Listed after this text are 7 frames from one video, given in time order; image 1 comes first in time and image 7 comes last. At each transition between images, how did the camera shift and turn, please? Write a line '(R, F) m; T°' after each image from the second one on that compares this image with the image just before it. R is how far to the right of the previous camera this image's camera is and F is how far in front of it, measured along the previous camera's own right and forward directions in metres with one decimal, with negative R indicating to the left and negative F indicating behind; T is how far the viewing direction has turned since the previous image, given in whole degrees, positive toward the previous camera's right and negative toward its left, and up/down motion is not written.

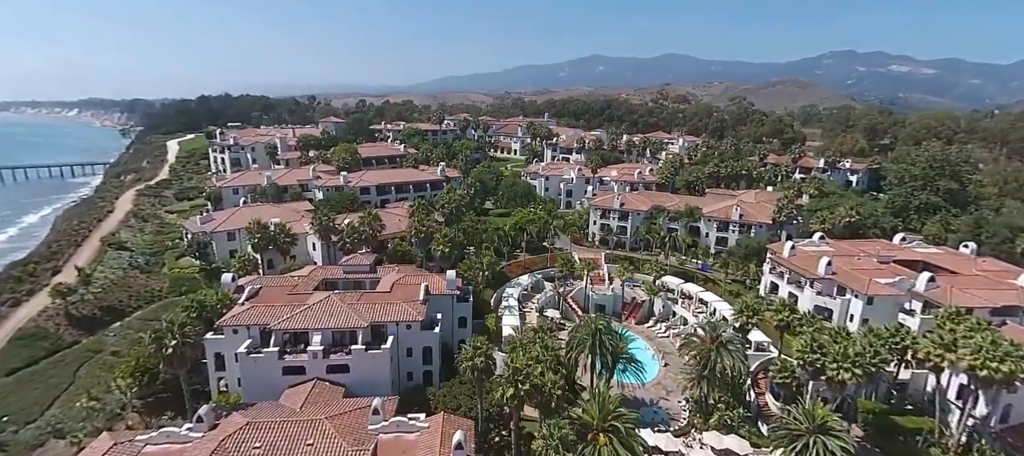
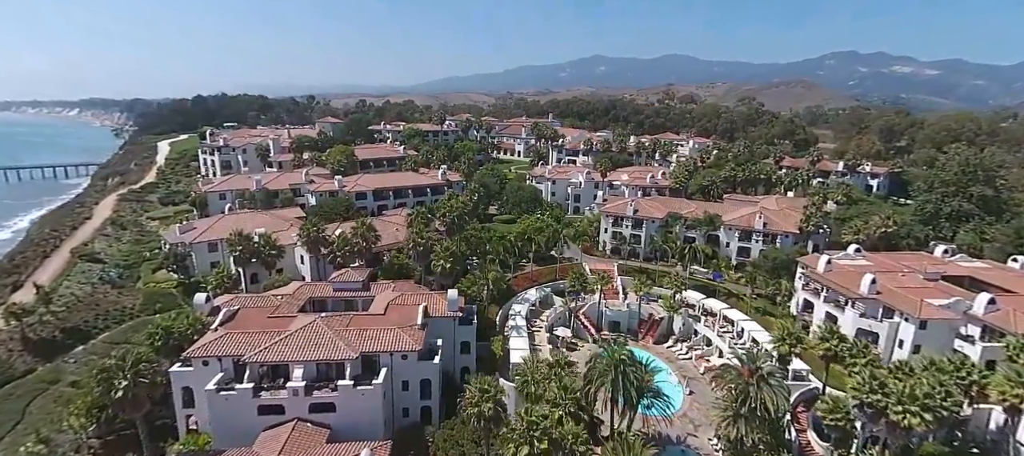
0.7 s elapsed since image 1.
(-0.8, +5.4) m; 0°
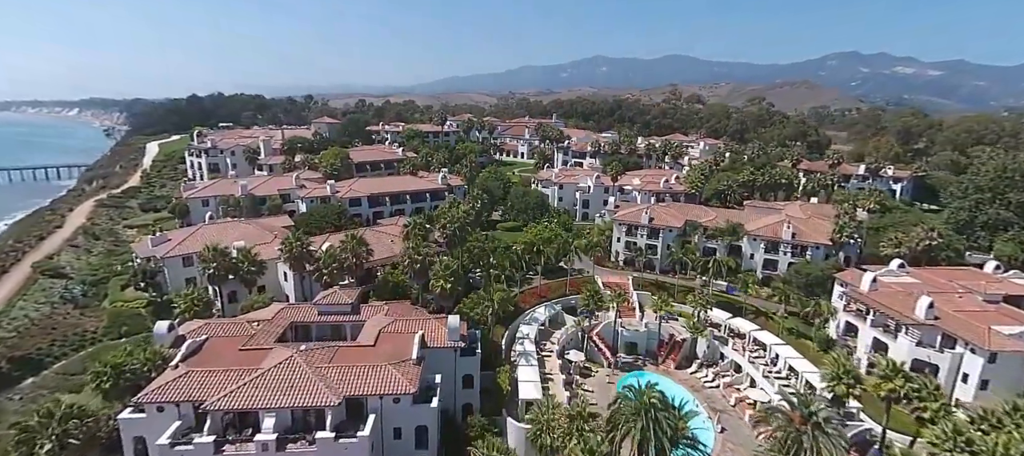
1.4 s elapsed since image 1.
(-0.7, +5.7) m; 0°
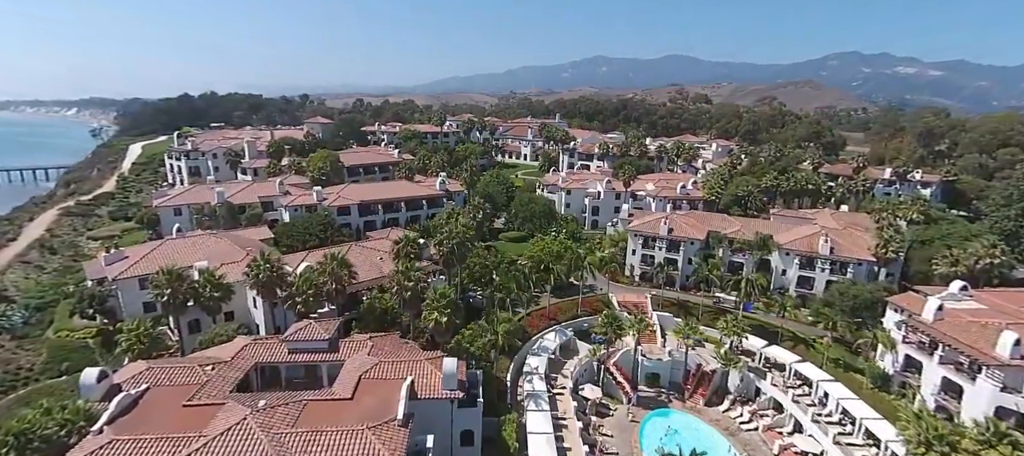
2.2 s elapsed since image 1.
(-0.6, +6.9) m; 0°
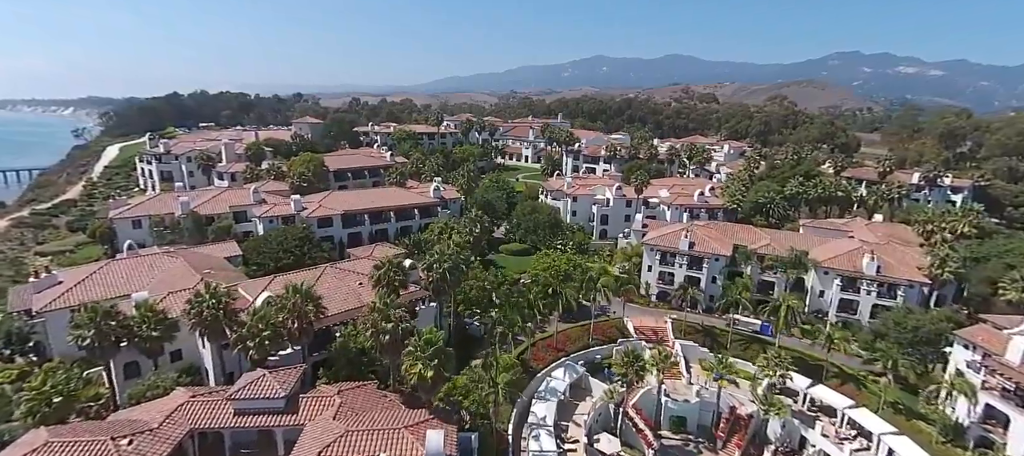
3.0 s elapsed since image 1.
(-0.2, +7.3) m; 0°
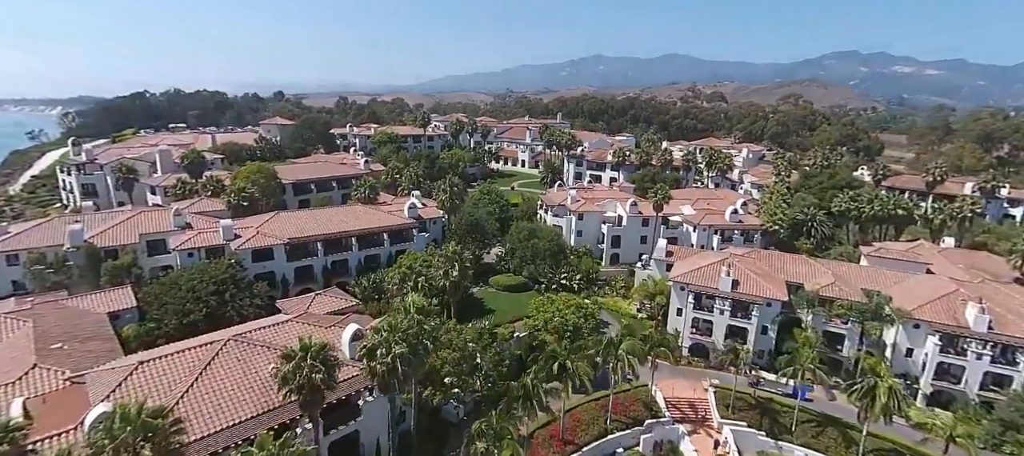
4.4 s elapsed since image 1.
(+0.6, +13.3) m; 0°
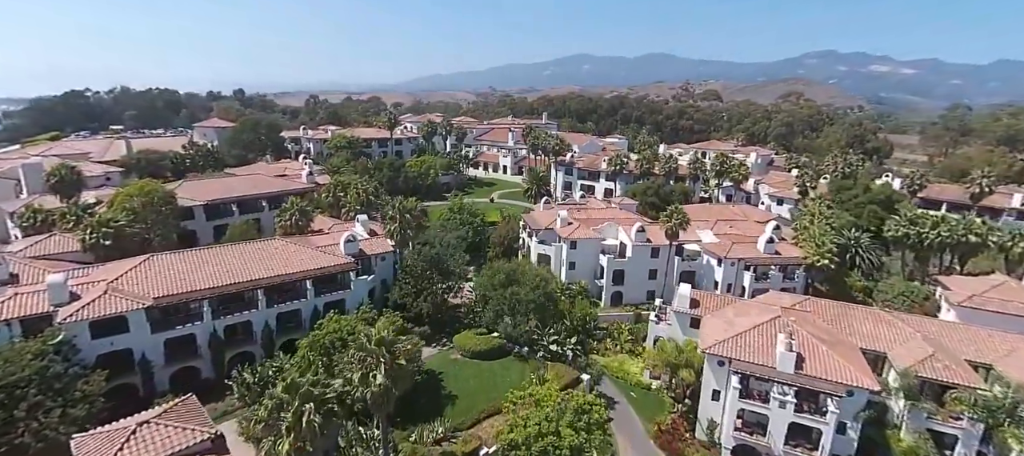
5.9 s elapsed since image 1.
(+1.5, +14.4) m; +2°
